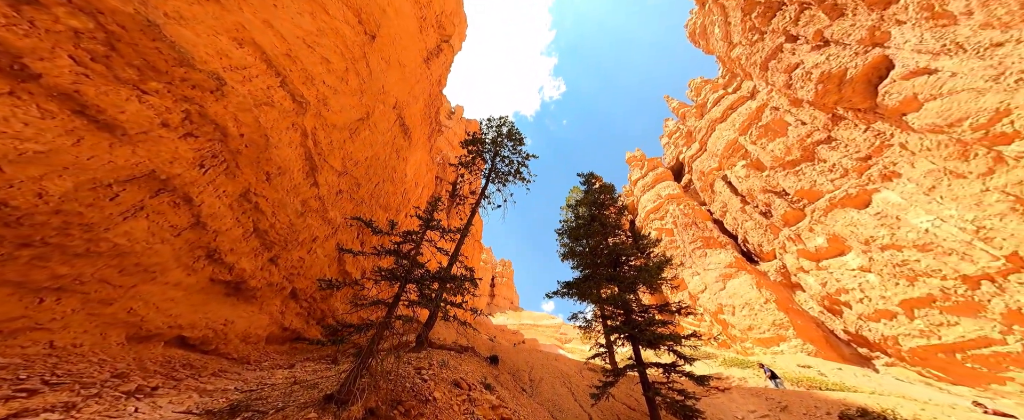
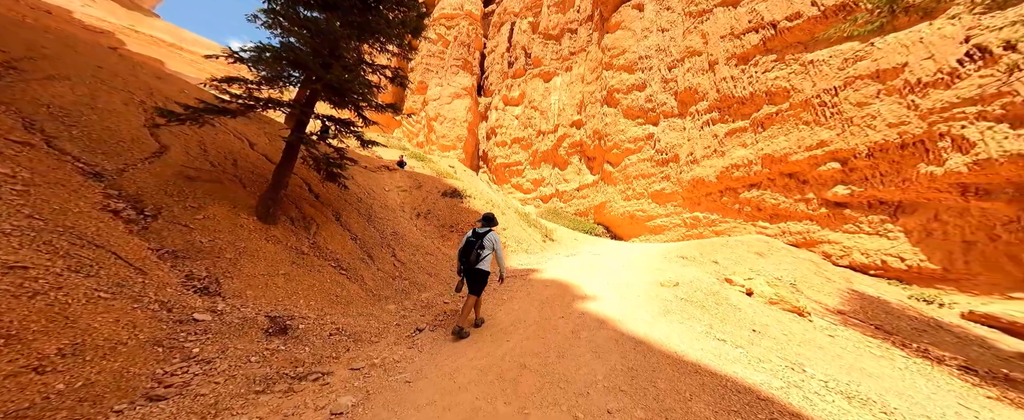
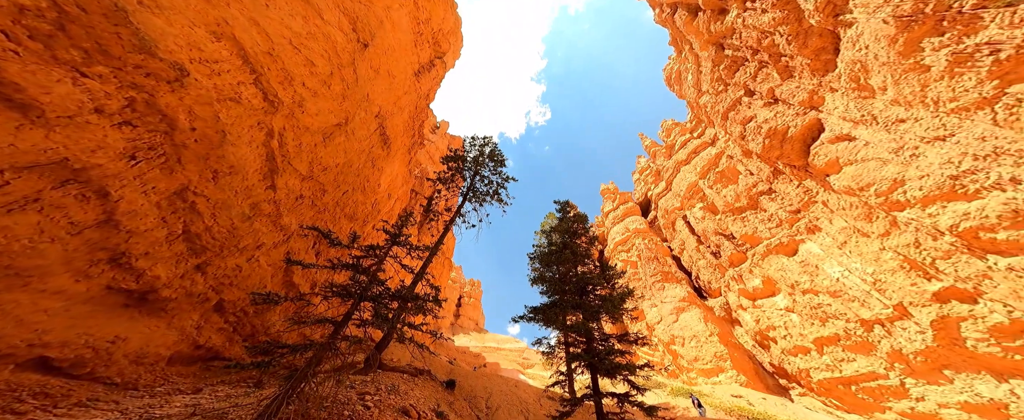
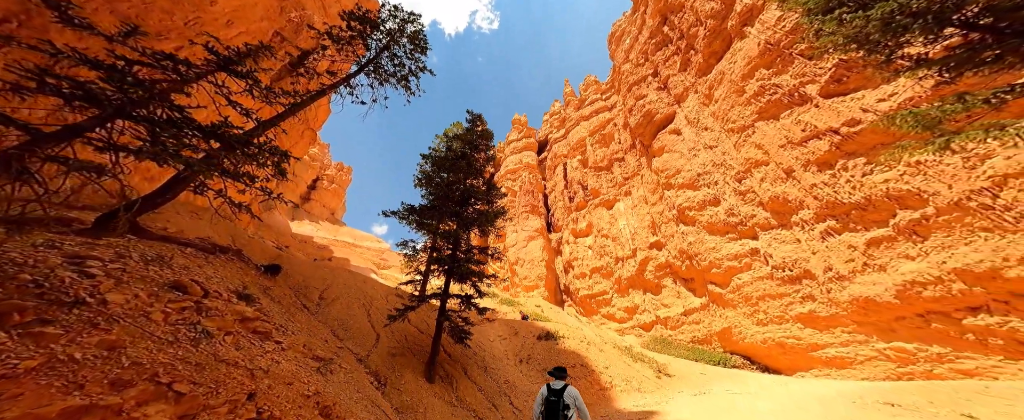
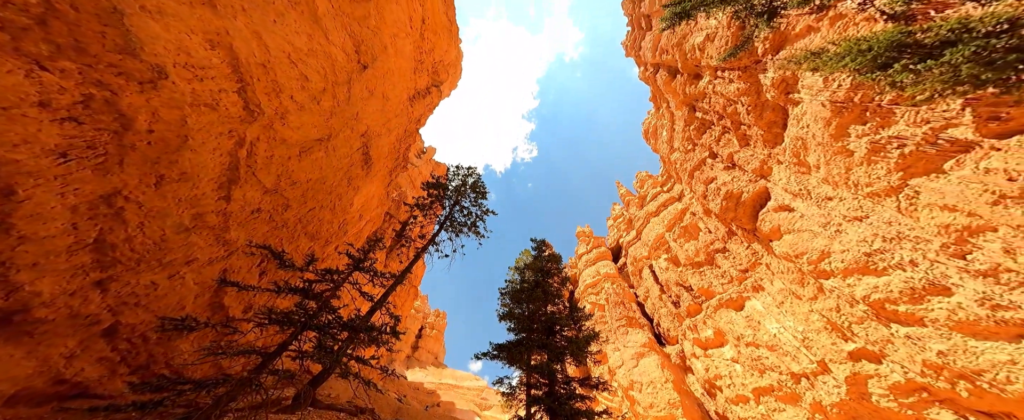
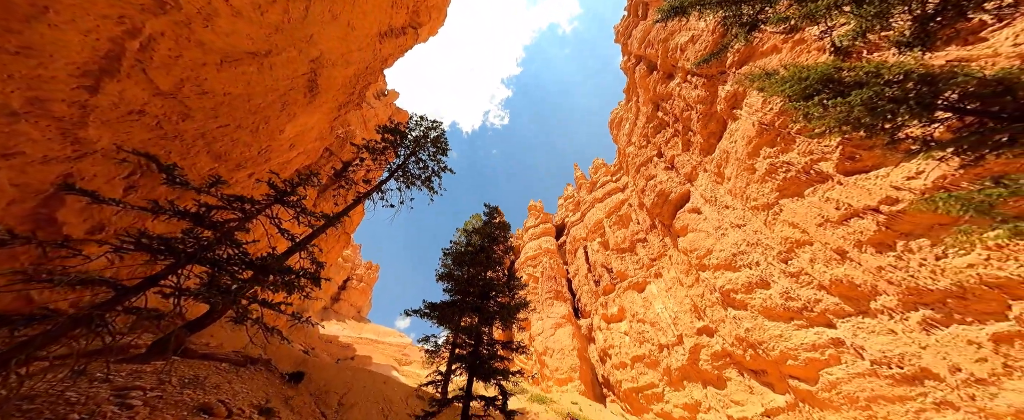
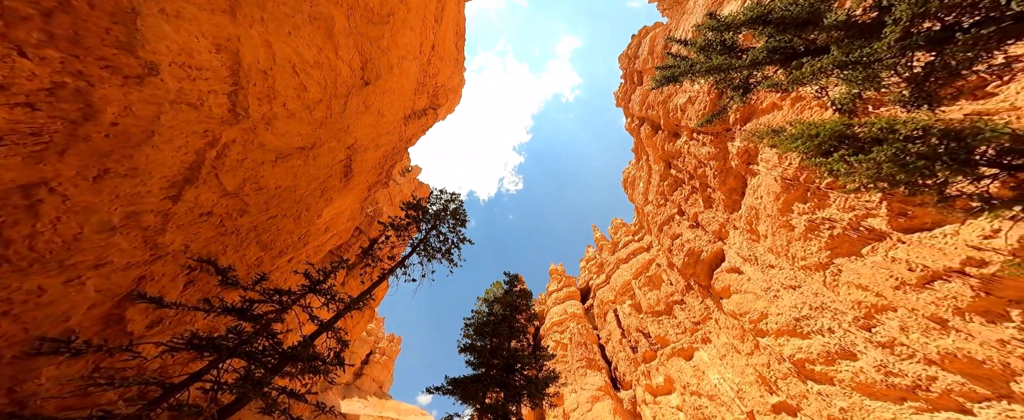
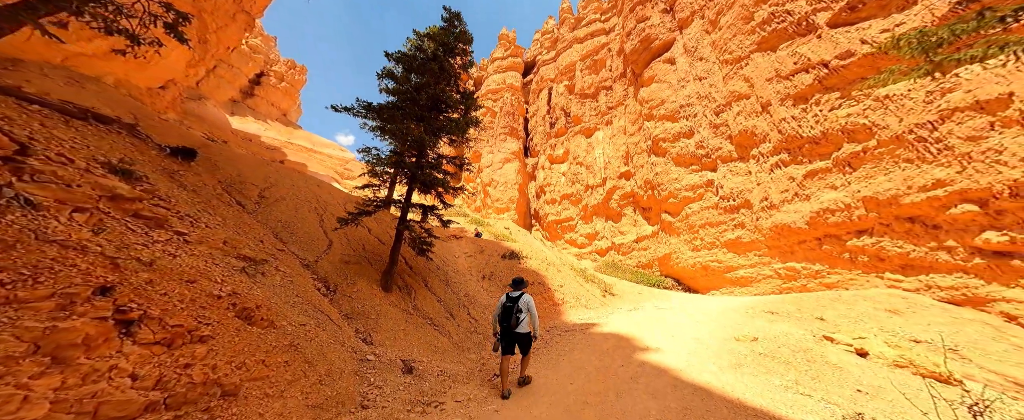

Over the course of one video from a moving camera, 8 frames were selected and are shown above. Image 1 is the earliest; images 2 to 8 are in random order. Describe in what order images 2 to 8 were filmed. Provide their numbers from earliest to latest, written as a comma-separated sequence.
3, 5, 7, 6, 4, 8, 2
